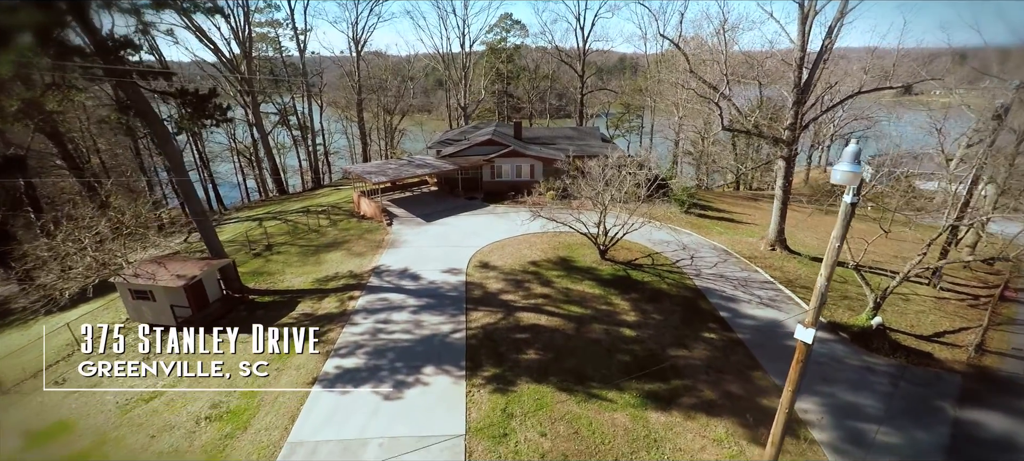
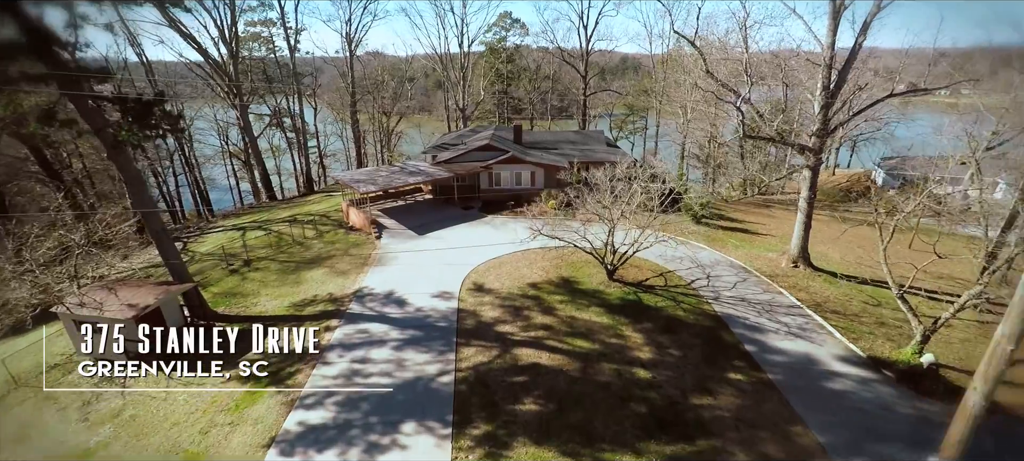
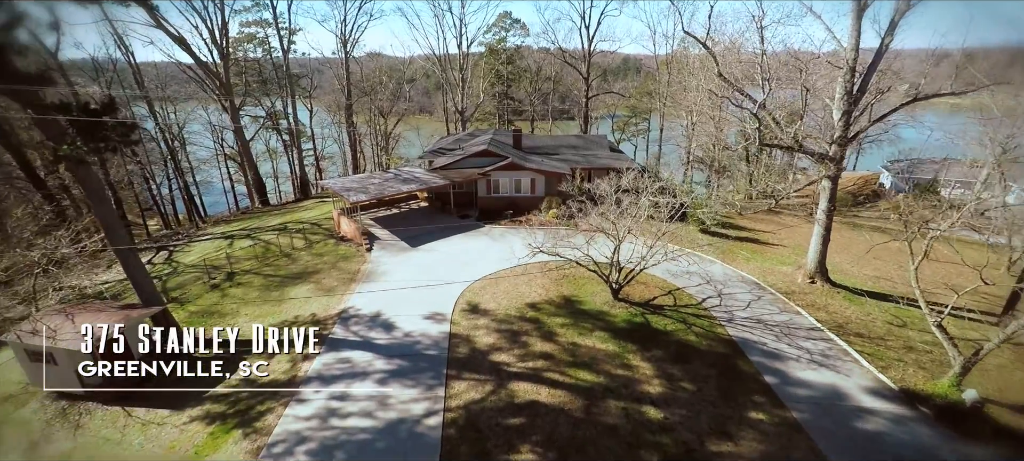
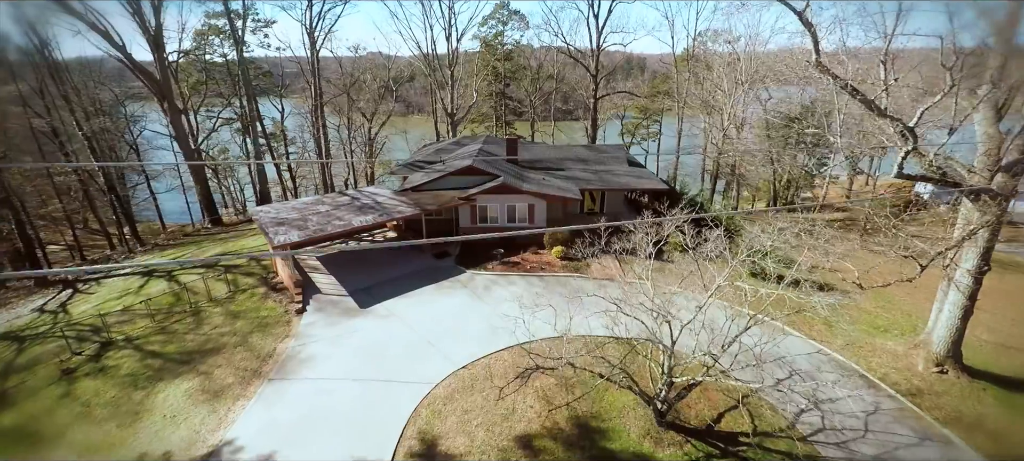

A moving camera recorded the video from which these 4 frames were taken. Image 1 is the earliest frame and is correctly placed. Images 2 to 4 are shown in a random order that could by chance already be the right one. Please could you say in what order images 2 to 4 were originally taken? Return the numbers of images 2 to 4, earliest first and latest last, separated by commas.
2, 3, 4
